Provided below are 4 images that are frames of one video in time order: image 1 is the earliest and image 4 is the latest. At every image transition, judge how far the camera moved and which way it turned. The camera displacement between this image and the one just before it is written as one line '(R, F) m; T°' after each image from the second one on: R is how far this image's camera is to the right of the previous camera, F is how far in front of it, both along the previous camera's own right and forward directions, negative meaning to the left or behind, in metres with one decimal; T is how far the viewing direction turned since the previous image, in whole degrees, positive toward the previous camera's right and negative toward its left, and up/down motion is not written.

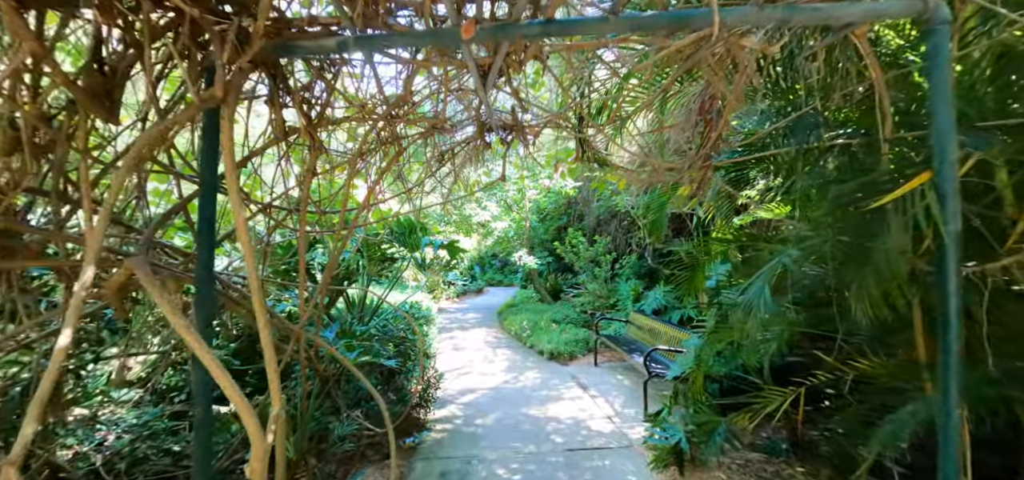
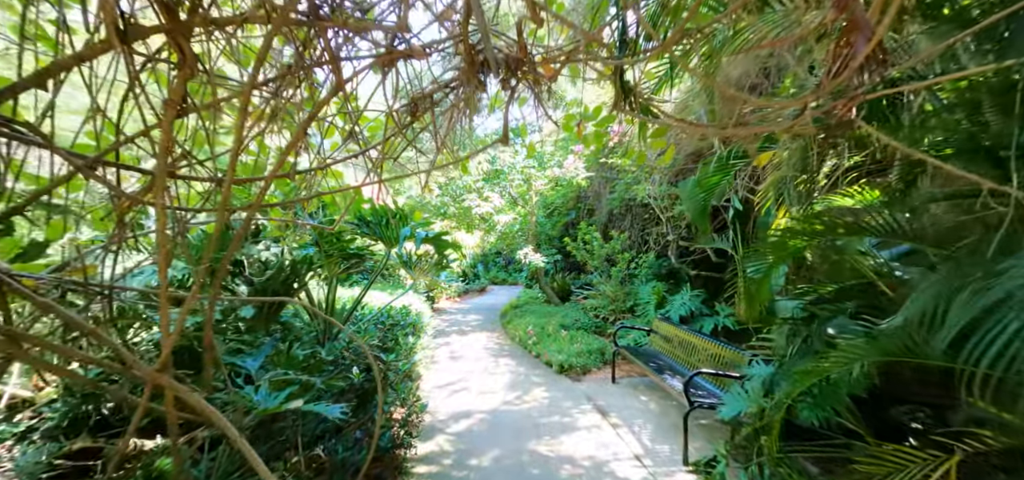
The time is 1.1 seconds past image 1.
(0.0, +0.8) m; -1°
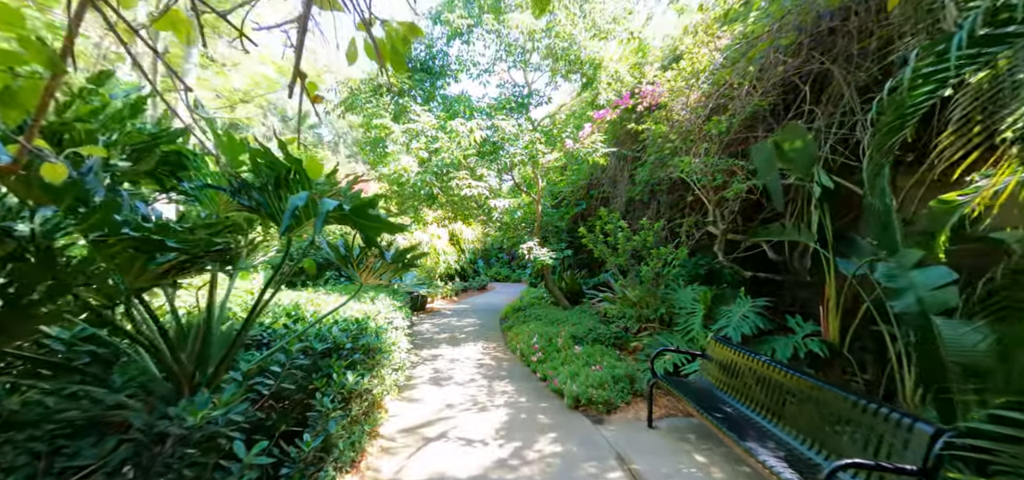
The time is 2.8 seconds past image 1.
(+0.1, +1.3) m; -1°
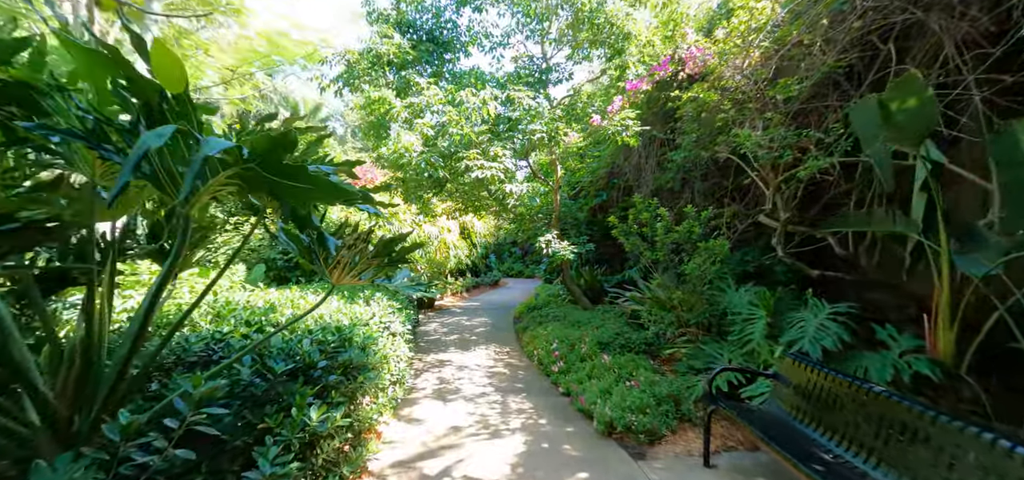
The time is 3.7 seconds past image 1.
(-0.1, +0.7) m; -2°
